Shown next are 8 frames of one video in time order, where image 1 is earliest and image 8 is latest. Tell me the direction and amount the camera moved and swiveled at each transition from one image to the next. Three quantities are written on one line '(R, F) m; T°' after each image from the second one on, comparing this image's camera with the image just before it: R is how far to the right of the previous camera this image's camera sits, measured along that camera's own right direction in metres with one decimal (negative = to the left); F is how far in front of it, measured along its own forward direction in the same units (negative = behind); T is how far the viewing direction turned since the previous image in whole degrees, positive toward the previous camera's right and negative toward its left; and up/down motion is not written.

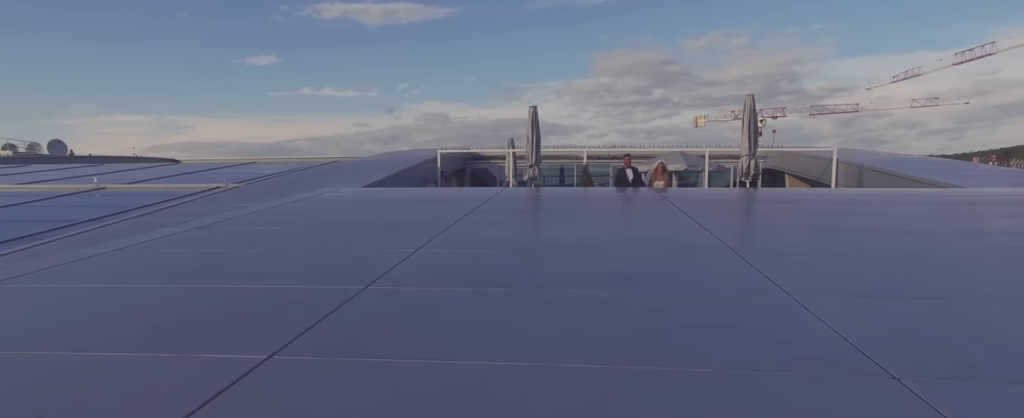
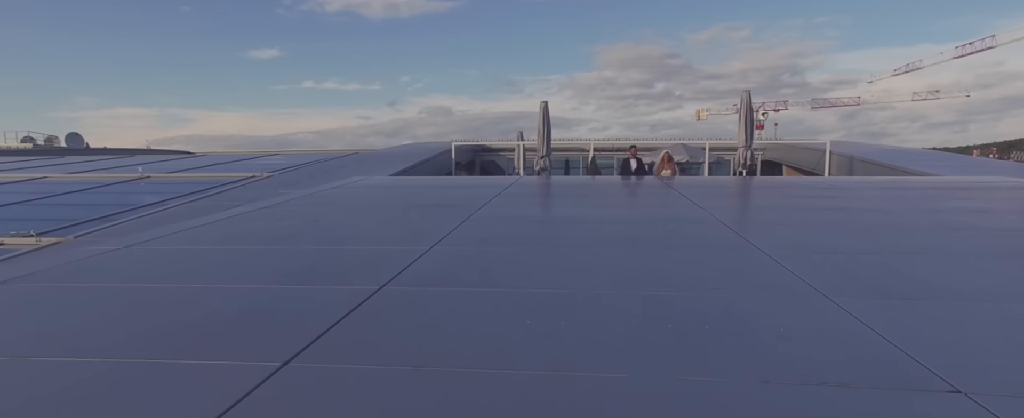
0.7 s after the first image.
(-0.3, -1.0) m; 0°
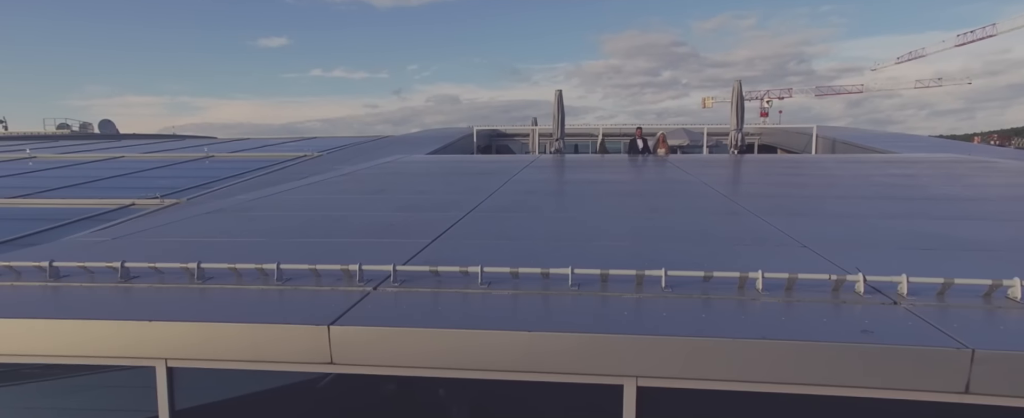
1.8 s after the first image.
(-0.3, -1.9) m; -1°
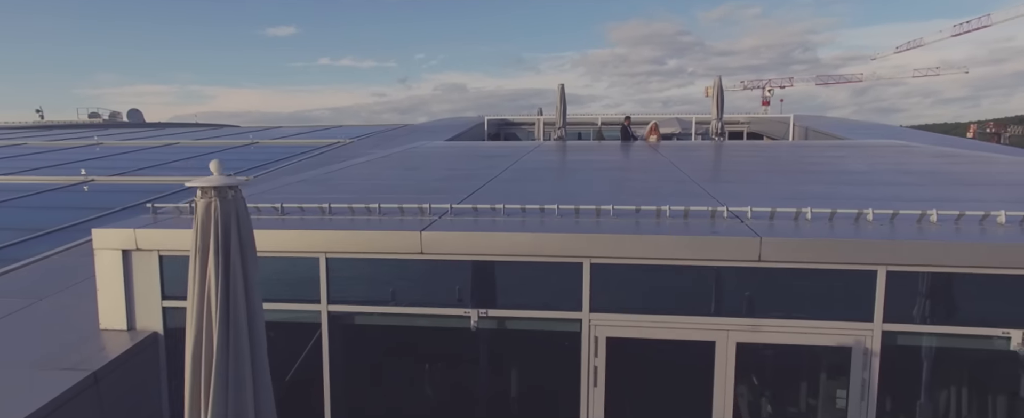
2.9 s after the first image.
(0.0, -2.1) m; -1°
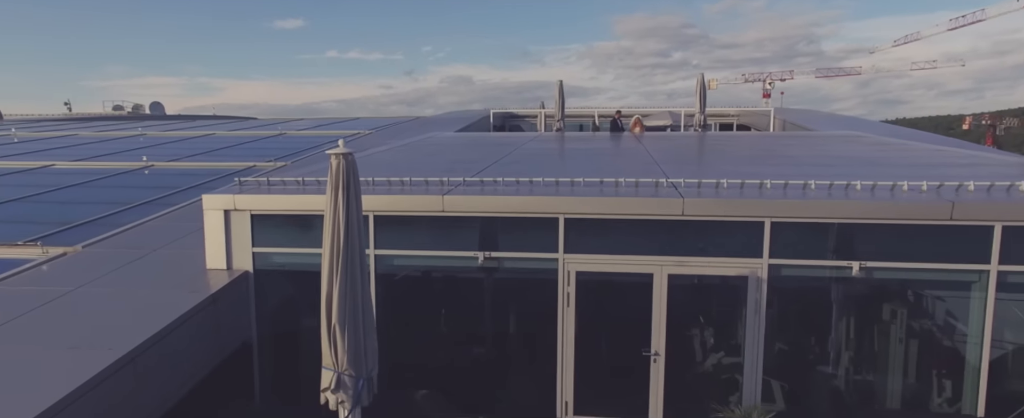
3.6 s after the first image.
(+0.1, -1.8) m; -1°
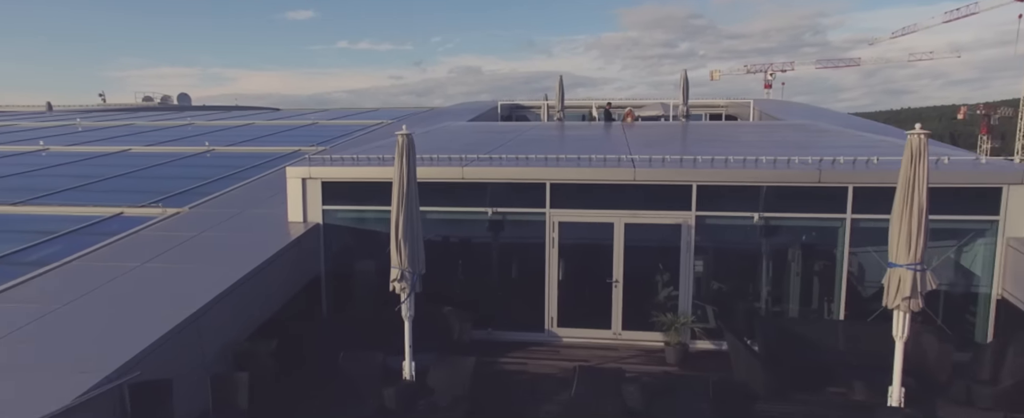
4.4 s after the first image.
(+0.1, -2.5) m; -1°
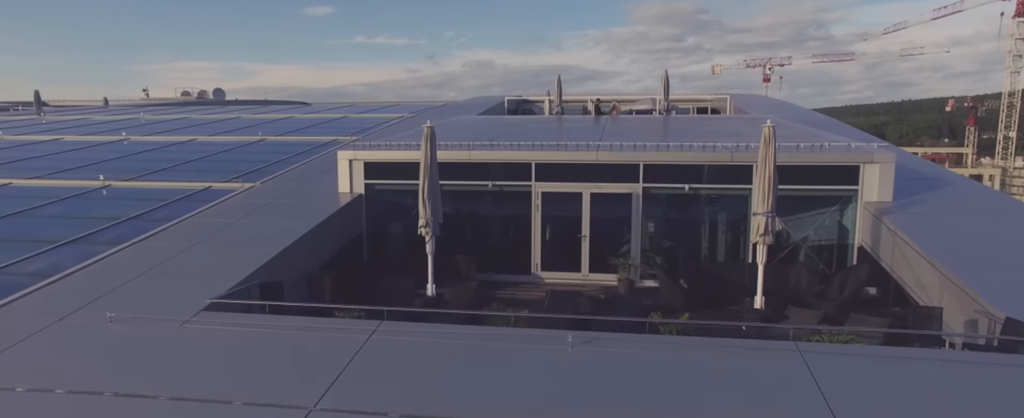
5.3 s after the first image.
(+0.4, -3.0) m; -1°
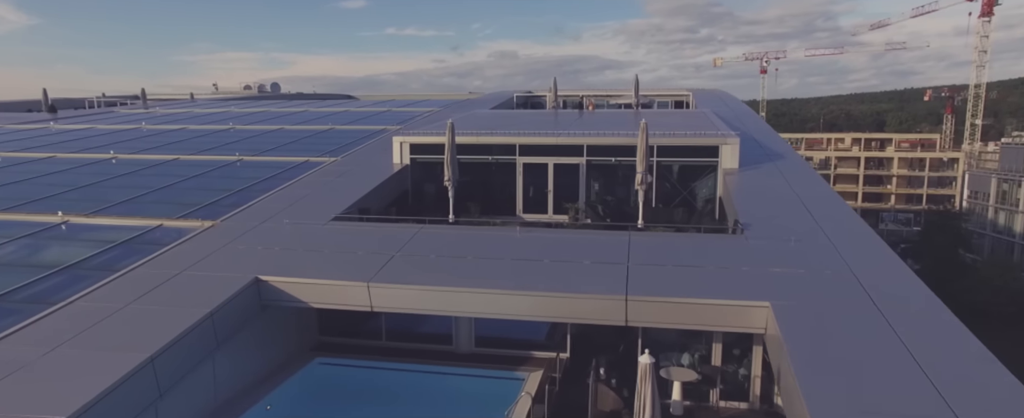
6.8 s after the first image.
(+1.0, -6.5) m; -3°
